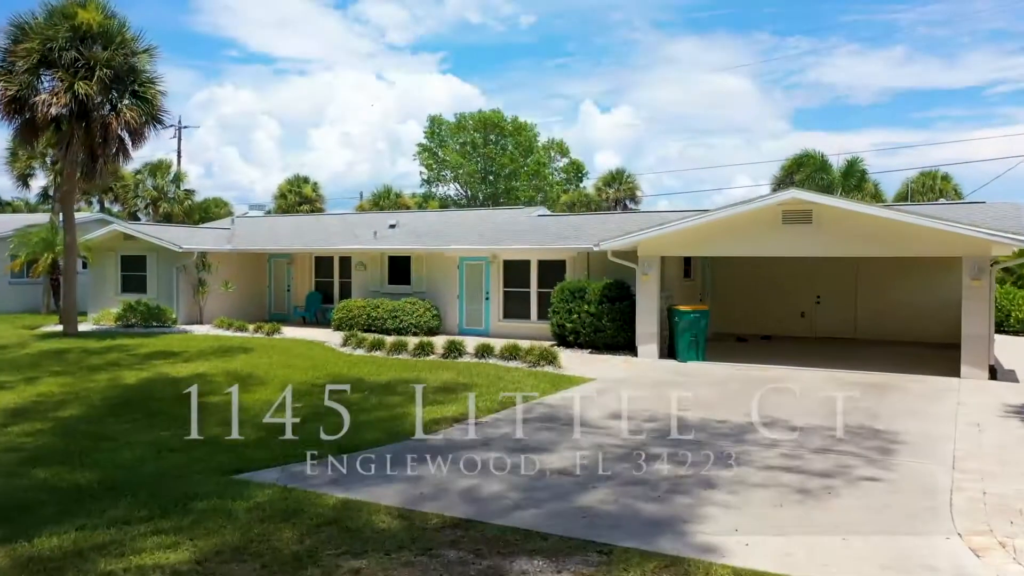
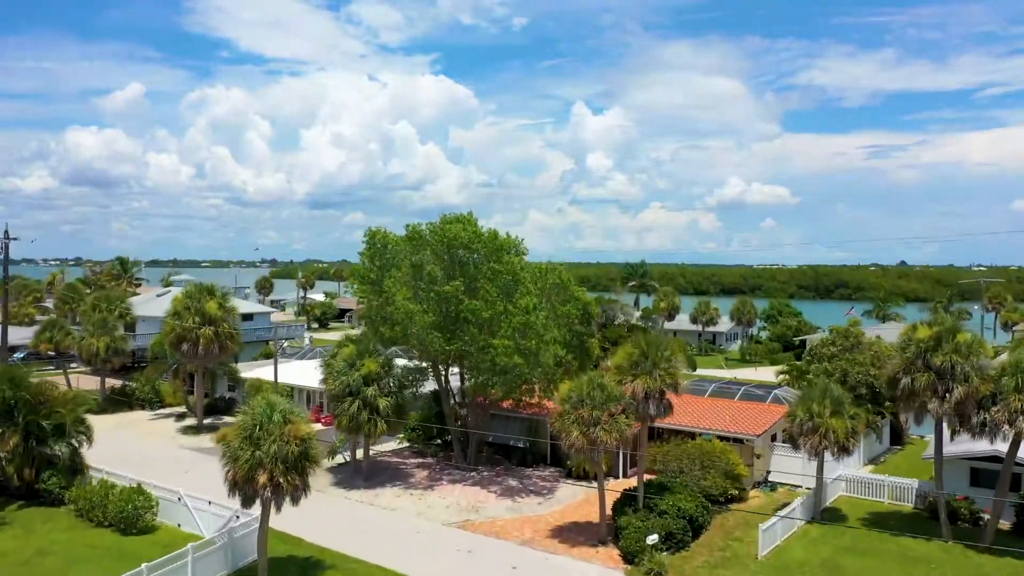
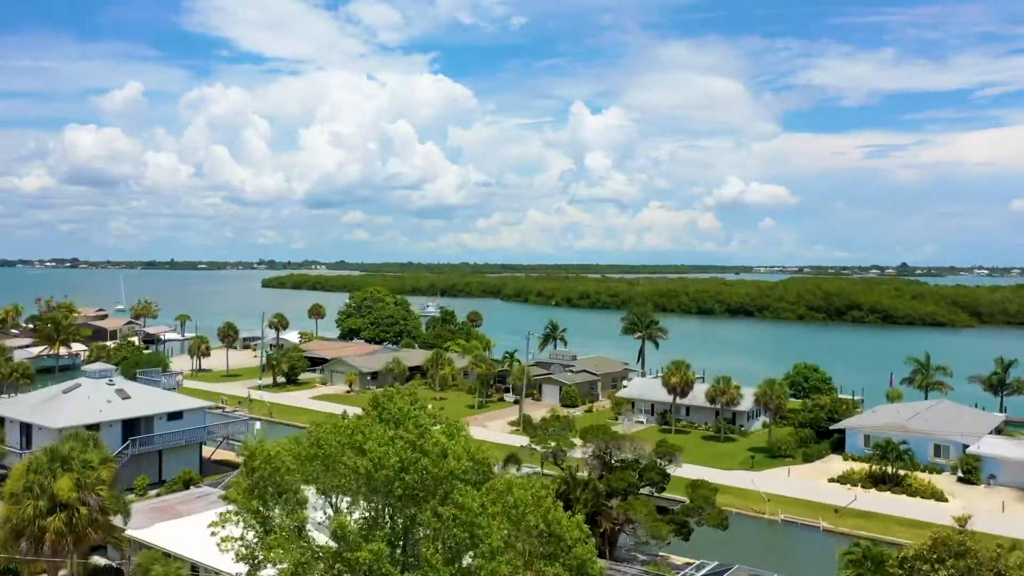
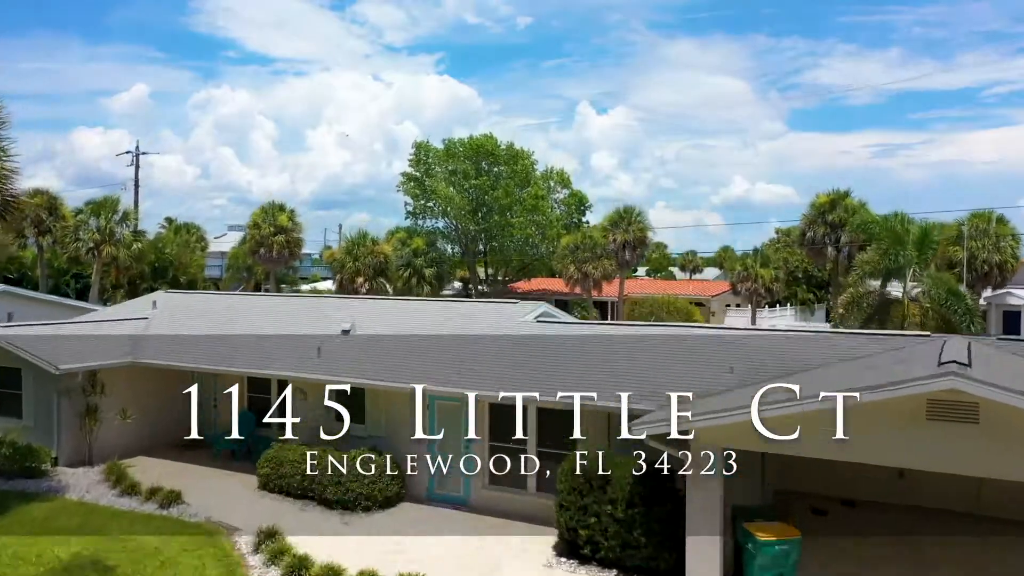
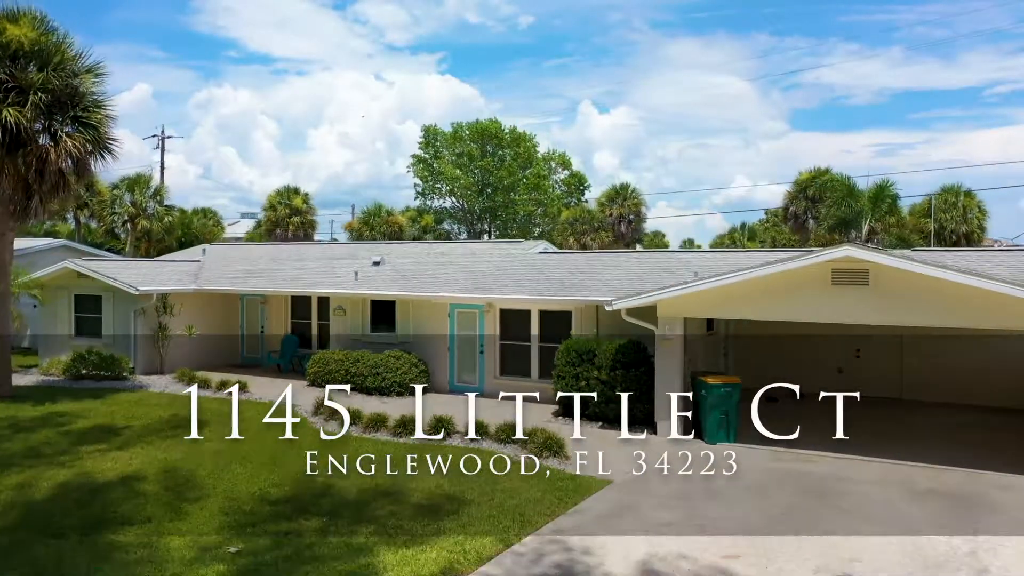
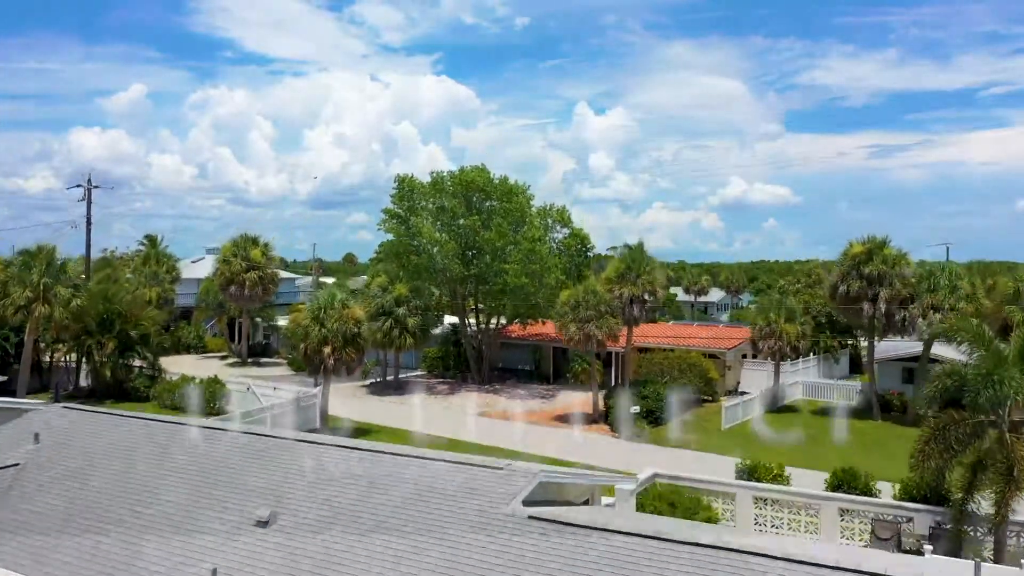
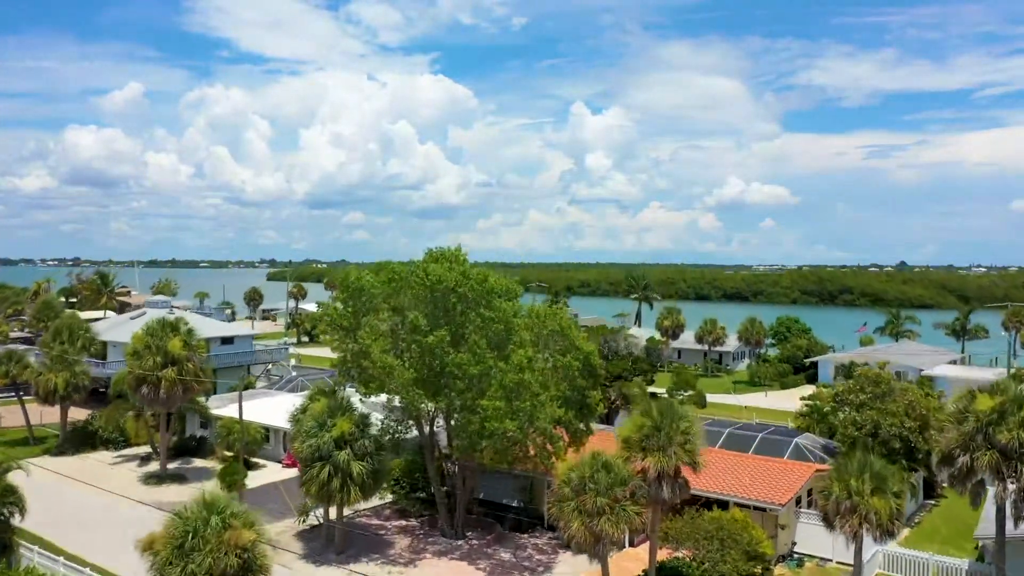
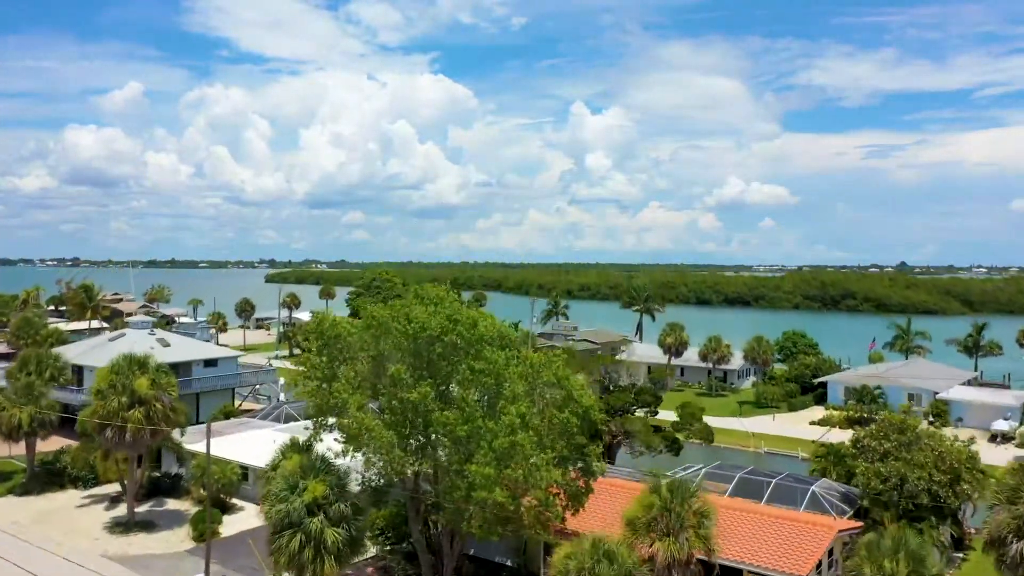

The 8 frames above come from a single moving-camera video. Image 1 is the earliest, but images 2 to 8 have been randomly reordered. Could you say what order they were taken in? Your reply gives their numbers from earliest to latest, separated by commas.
5, 4, 6, 2, 7, 8, 3
